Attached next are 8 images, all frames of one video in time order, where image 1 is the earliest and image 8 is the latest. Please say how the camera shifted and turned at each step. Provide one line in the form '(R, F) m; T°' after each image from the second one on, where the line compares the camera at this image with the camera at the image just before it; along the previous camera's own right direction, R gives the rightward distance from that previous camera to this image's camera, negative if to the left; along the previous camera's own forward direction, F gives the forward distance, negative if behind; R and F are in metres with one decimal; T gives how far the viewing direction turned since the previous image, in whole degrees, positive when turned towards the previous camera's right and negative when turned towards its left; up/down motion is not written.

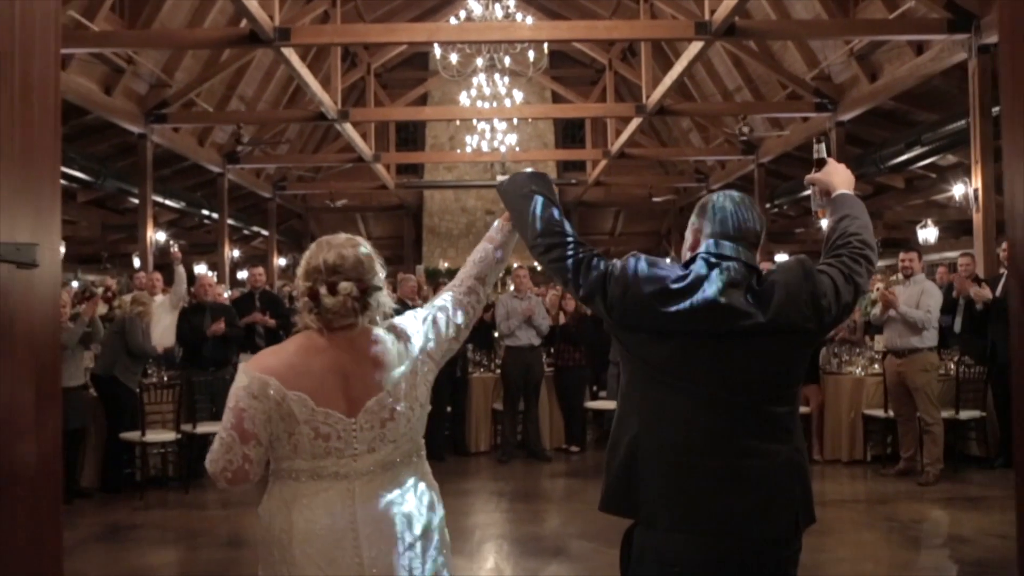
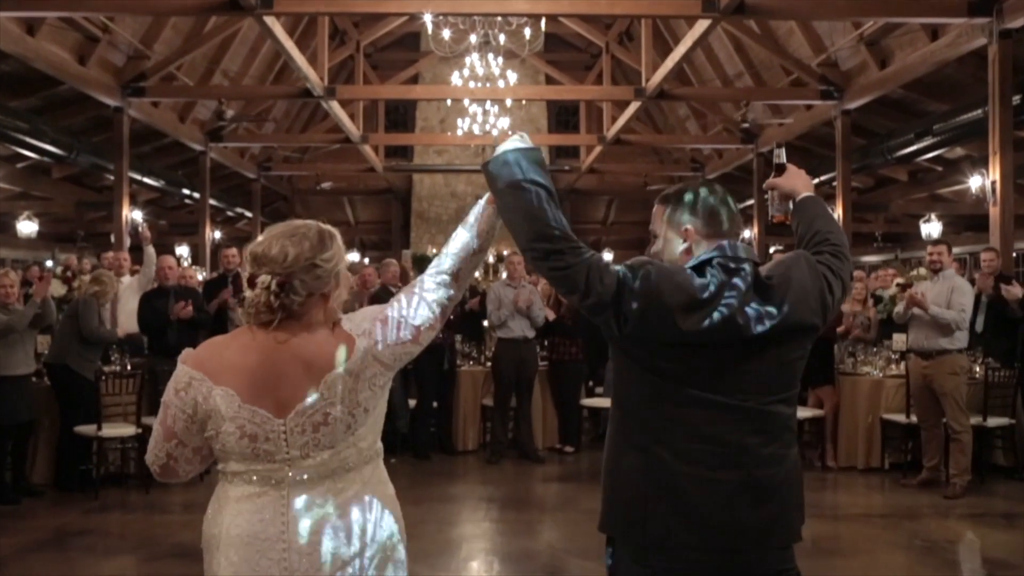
(0.0, +0.6) m; +1°
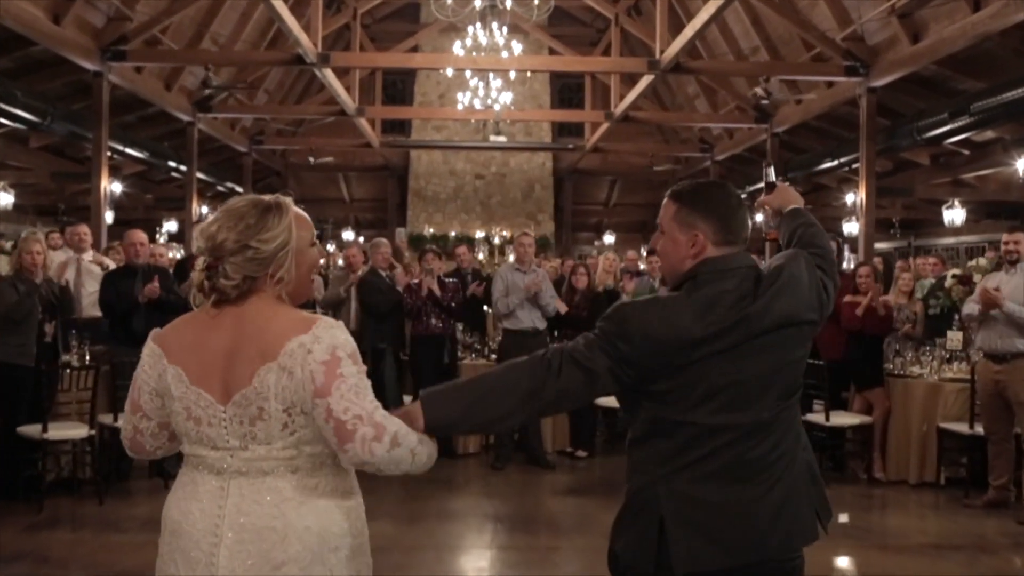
(-0.1, +0.8) m; 0°
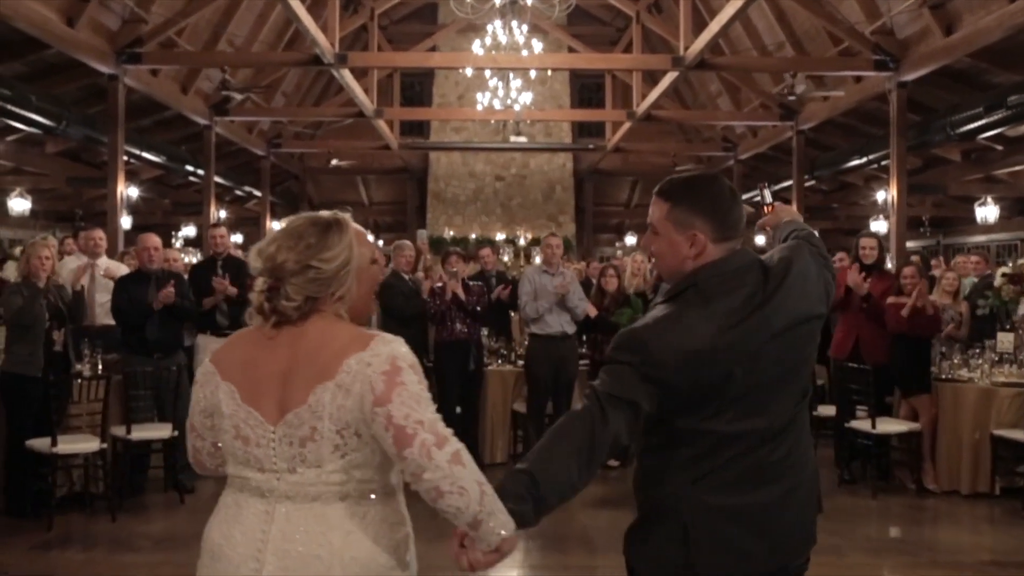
(-0.1, +0.3) m; -1°
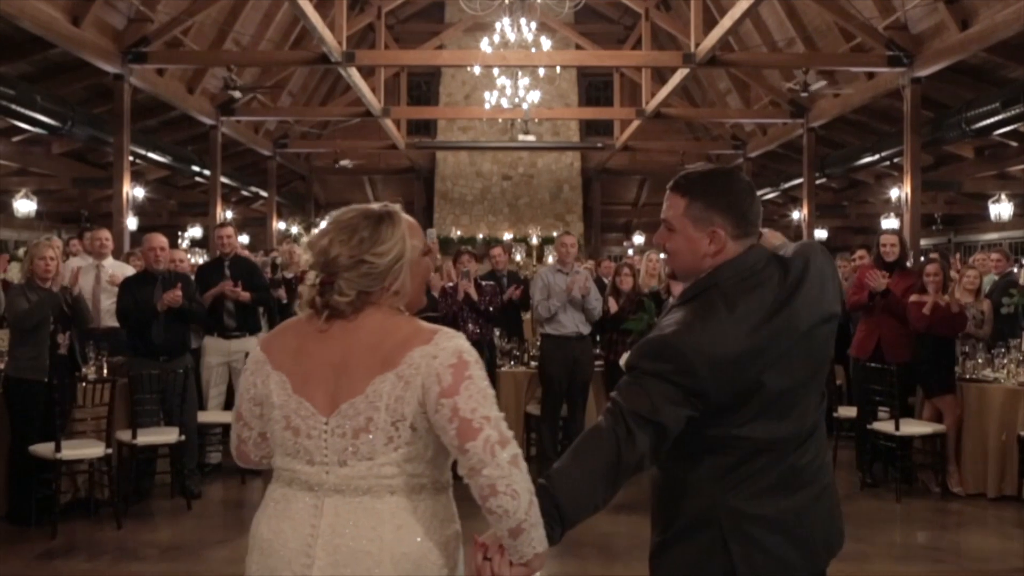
(0.0, +0.1) m; 0°
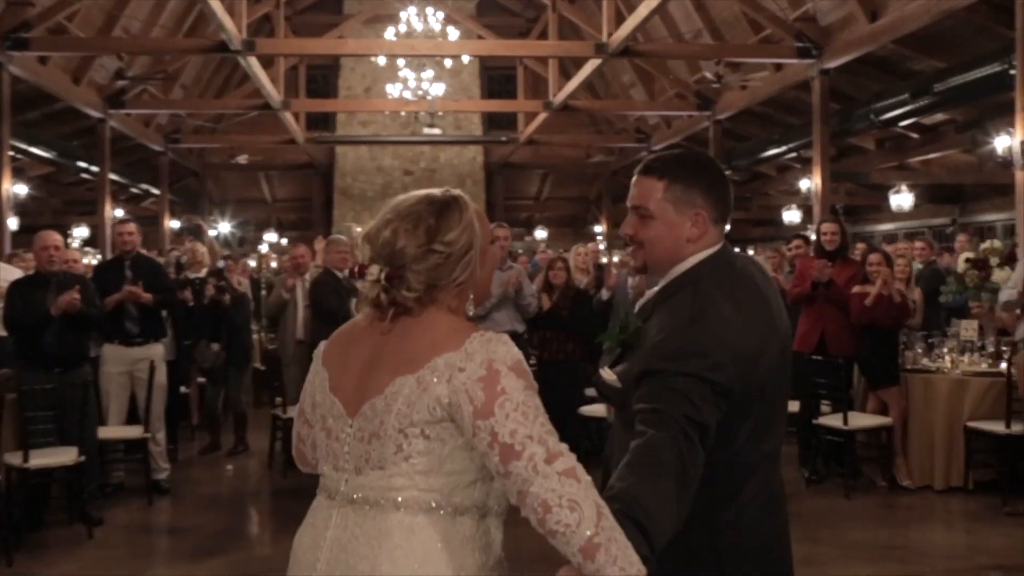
(-0.2, +0.4) m; +6°
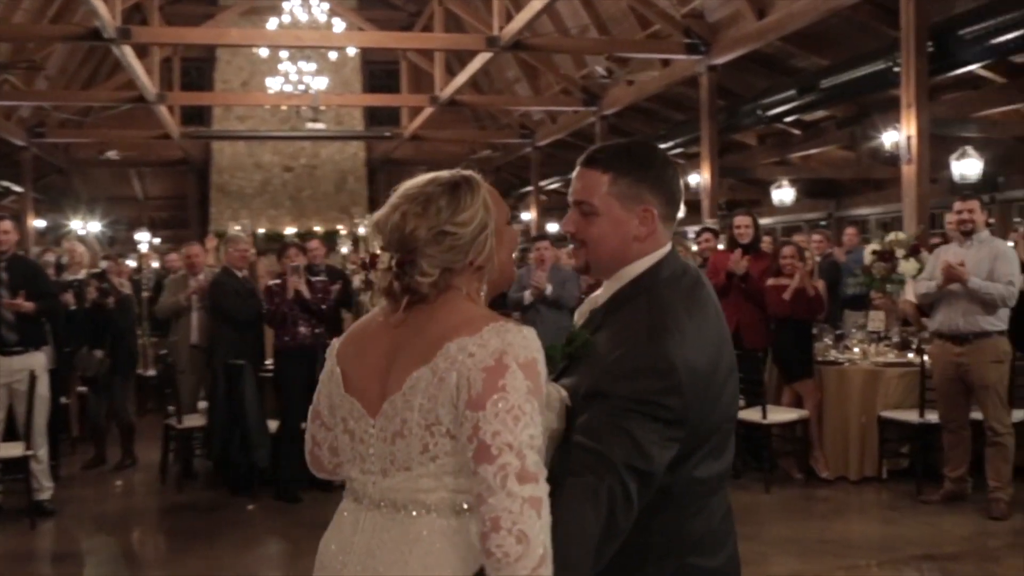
(-0.2, +0.2) m; +7°
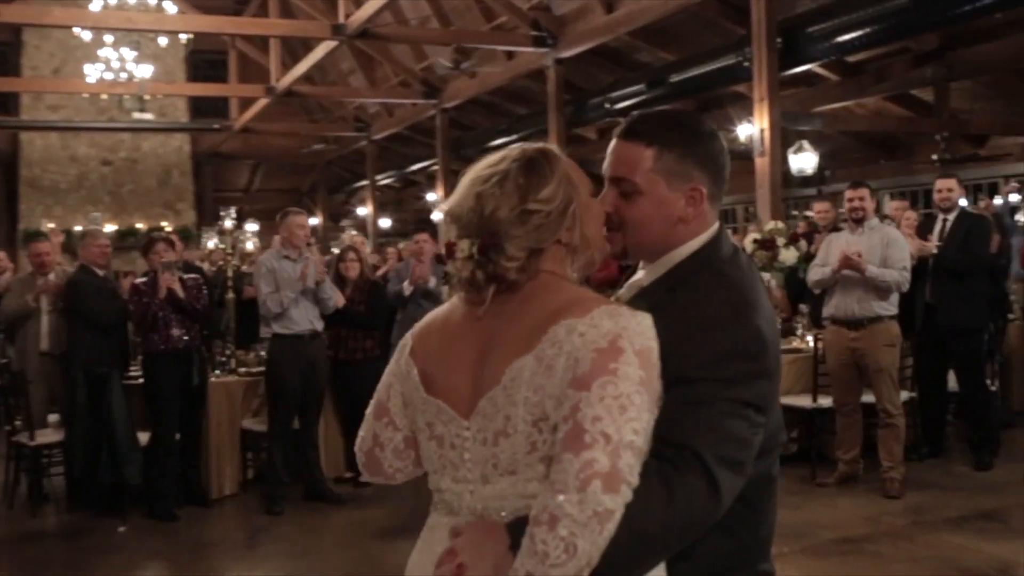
(-0.4, +0.3) m; +10°
